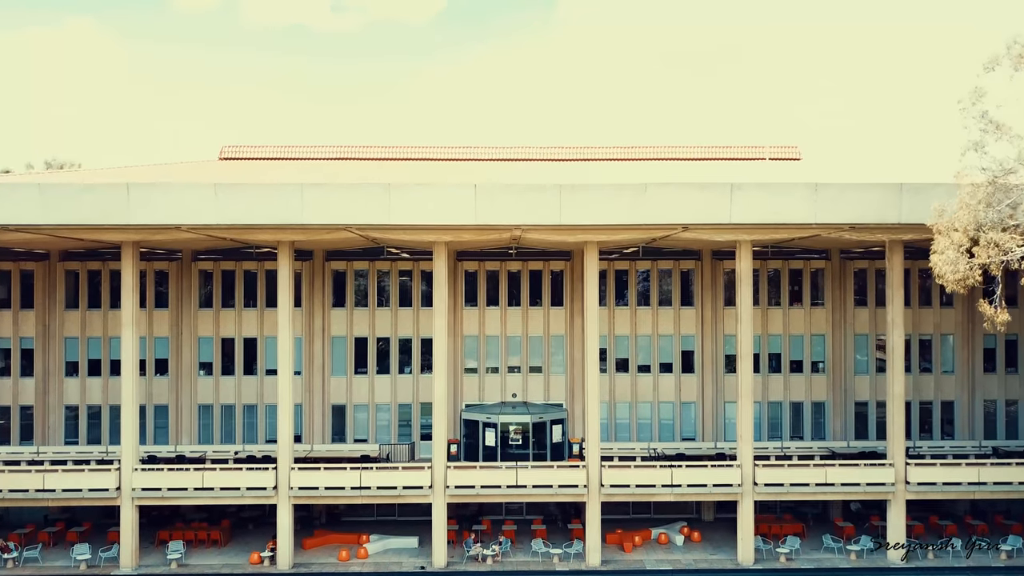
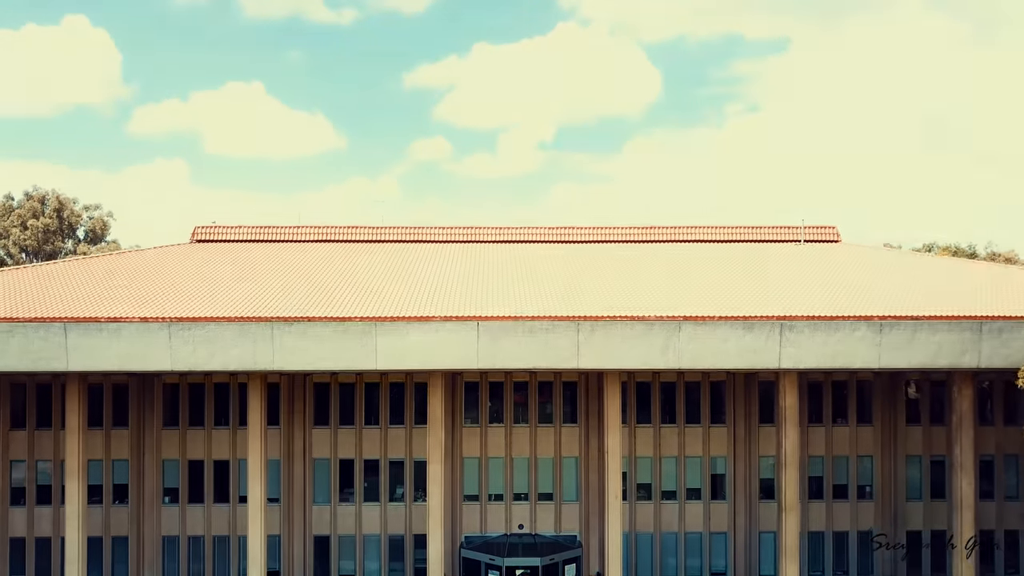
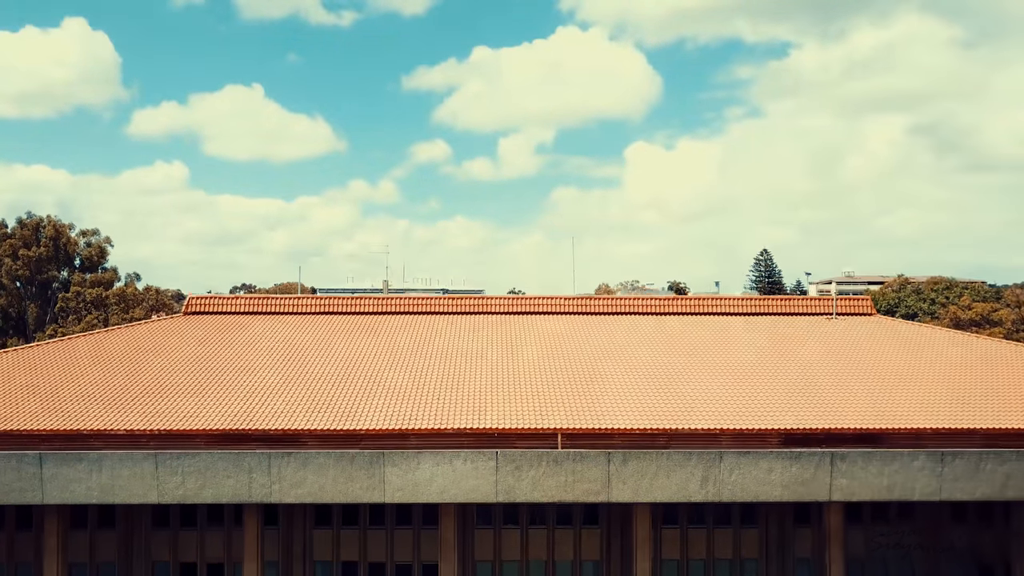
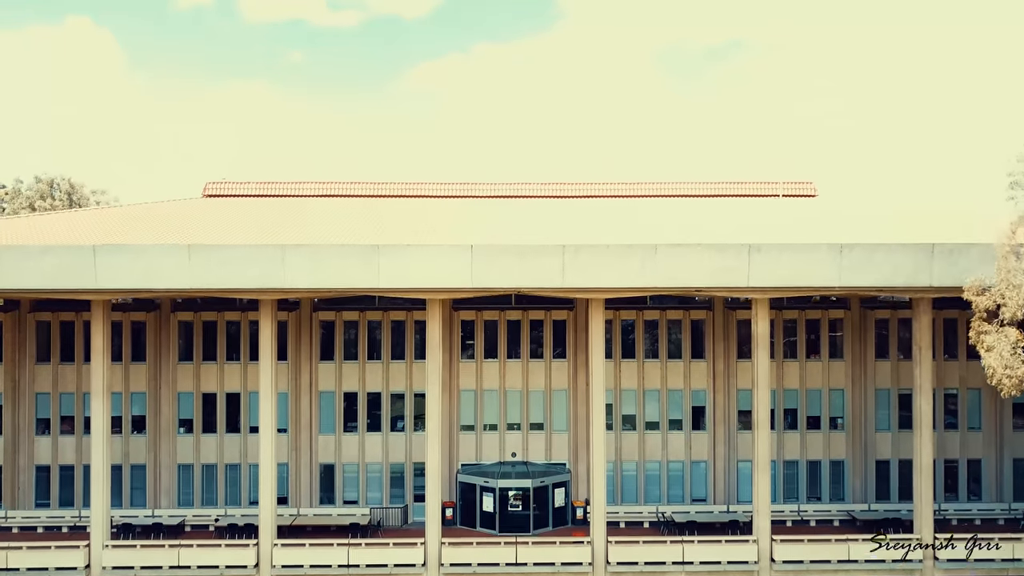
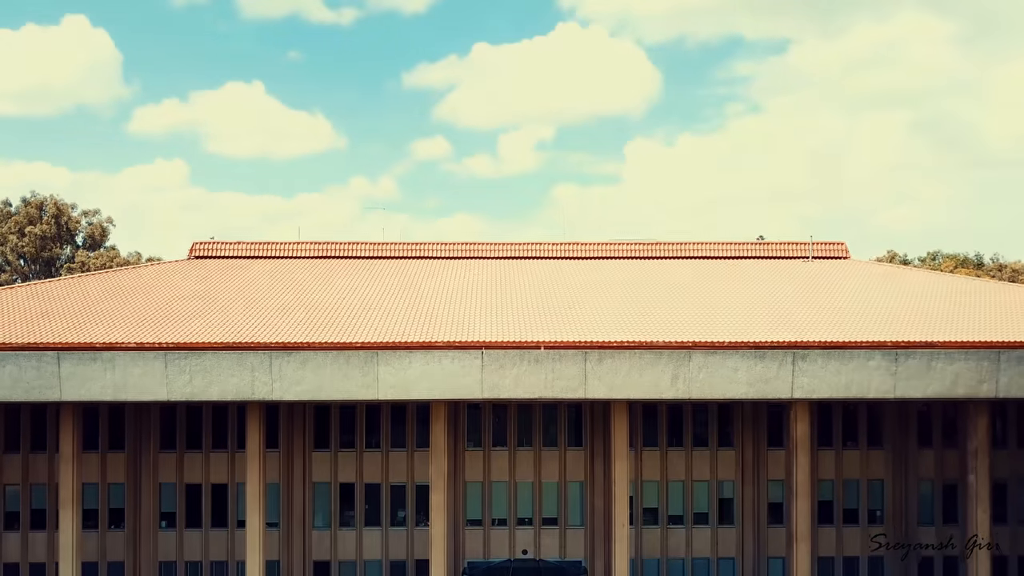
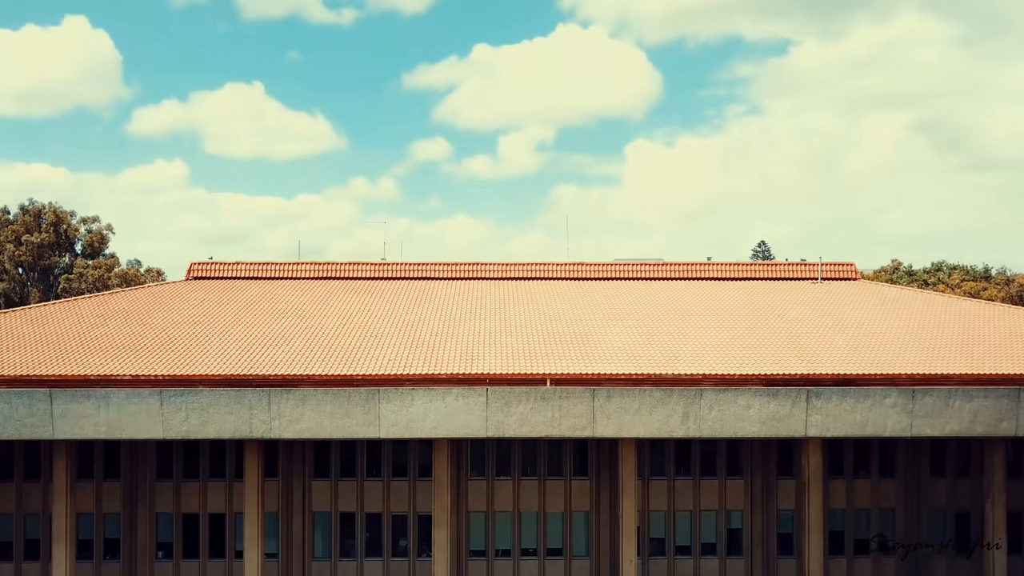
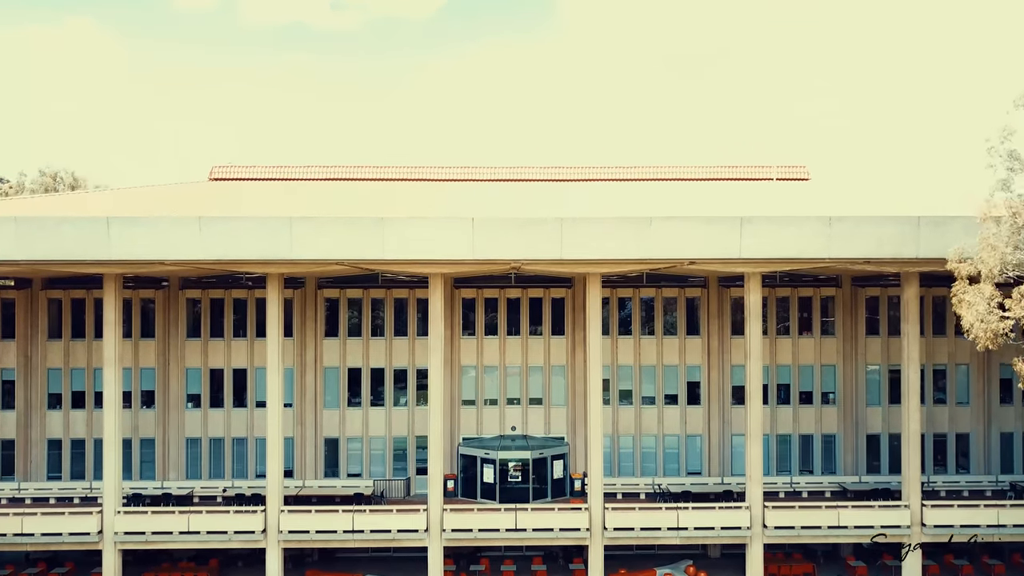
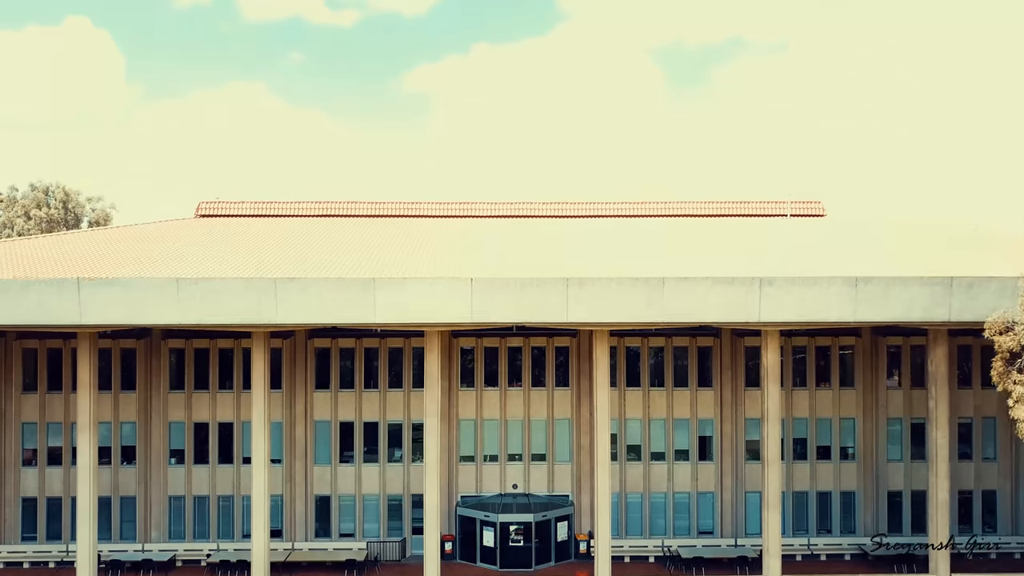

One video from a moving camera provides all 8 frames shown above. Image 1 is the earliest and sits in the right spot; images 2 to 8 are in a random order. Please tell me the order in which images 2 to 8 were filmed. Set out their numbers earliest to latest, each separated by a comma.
7, 4, 8, 2, 5, 6, 3
